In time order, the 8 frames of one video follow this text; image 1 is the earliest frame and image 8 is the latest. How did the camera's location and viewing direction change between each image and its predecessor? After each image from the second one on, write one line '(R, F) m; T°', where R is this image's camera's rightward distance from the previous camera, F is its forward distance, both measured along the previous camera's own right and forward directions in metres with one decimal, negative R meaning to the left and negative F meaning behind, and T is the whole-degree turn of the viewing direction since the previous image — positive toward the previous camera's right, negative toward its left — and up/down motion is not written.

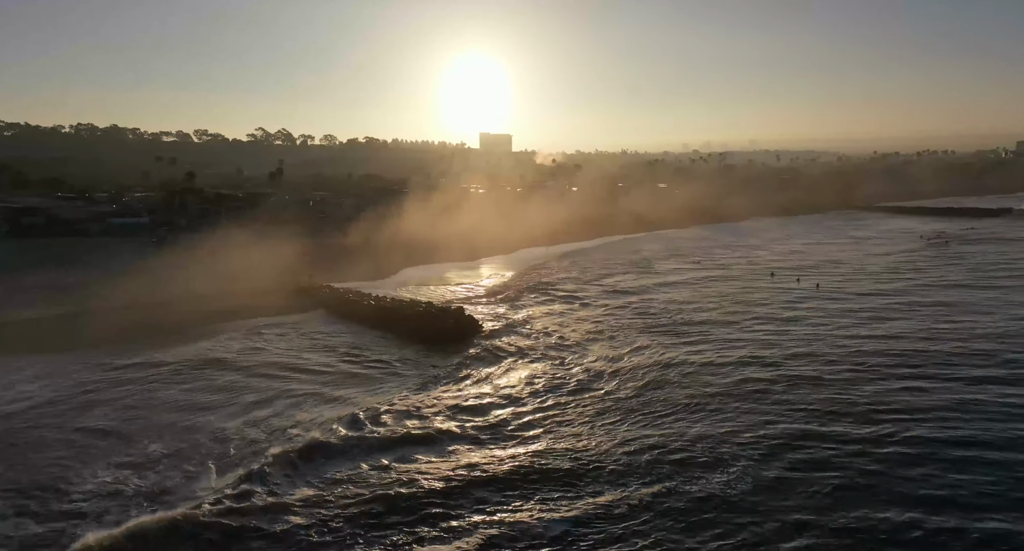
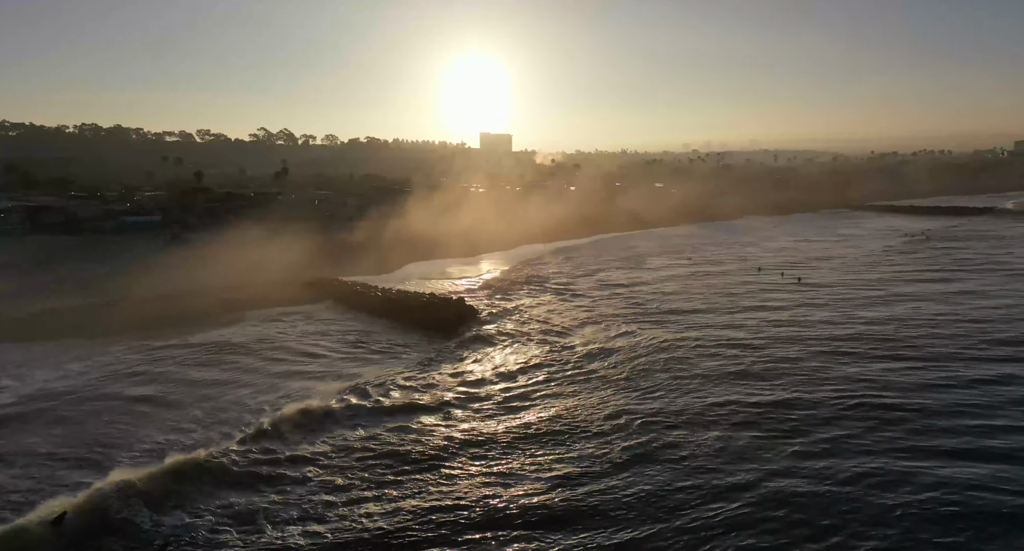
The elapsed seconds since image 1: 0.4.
(+0.1, -1.2) m; 0°
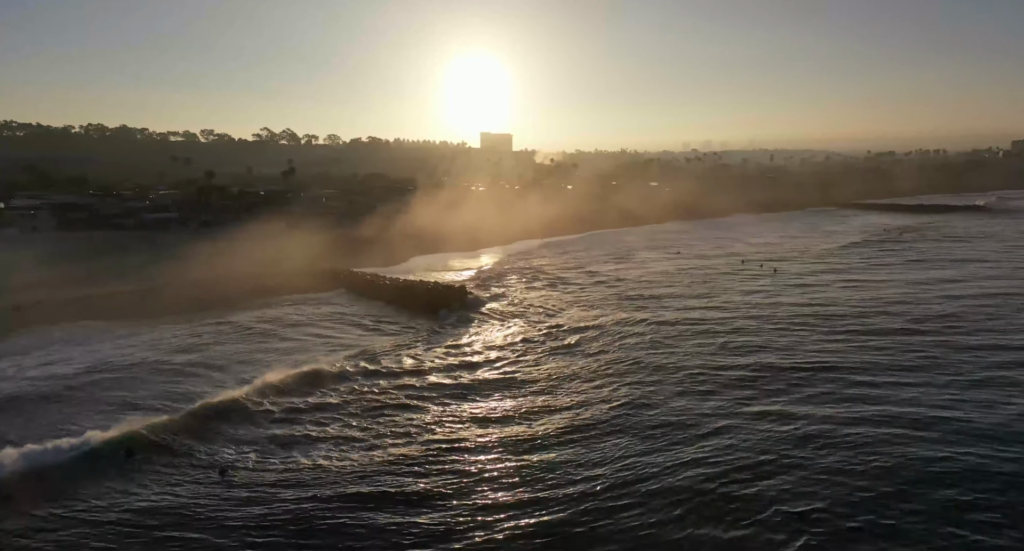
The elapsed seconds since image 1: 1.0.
(+0.1, -1.9) m; 0°
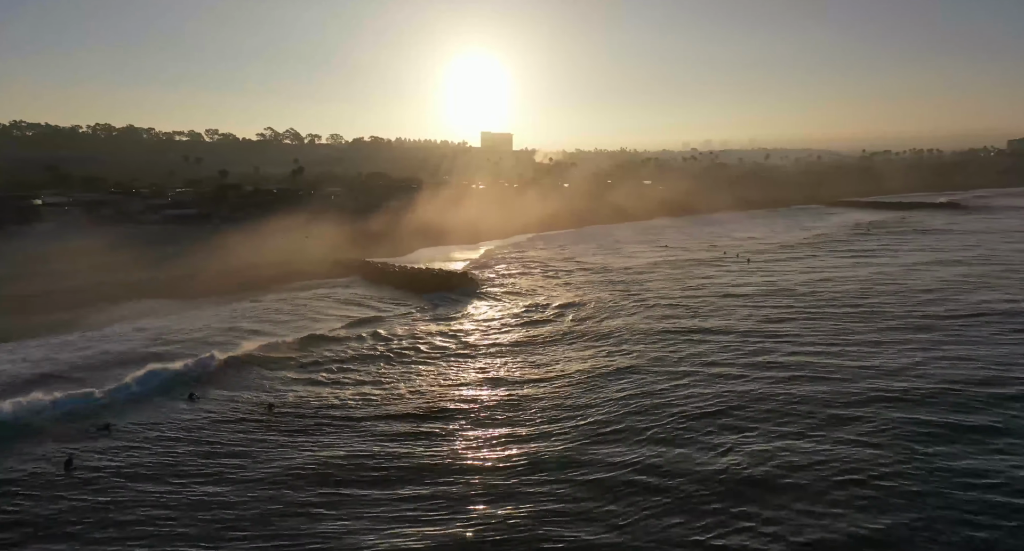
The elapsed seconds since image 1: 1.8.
(+0.1, -2.4) m; 0°
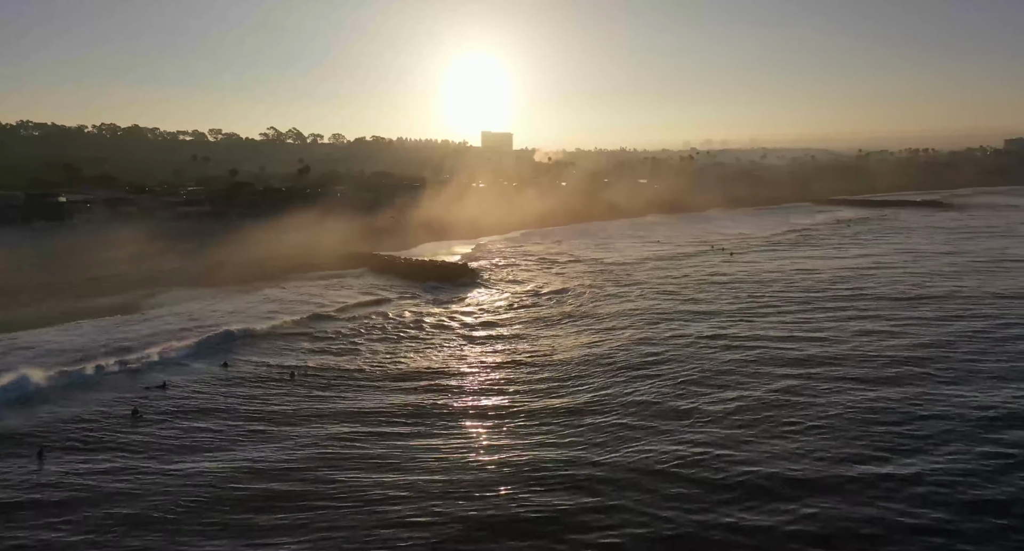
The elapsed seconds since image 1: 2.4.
(+0.1, -1.9) m; 0°
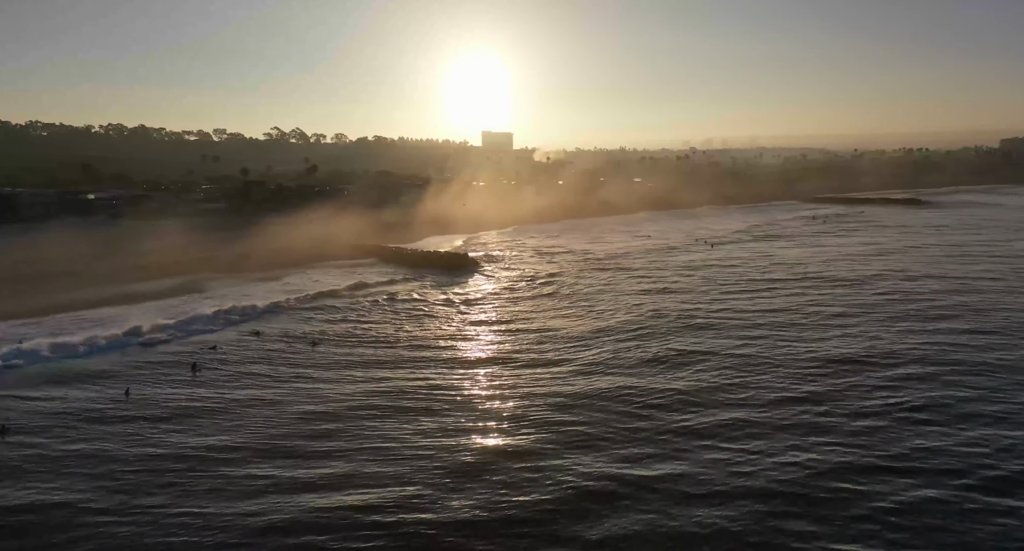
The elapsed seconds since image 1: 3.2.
(+0.2, -2.5) m; 0°
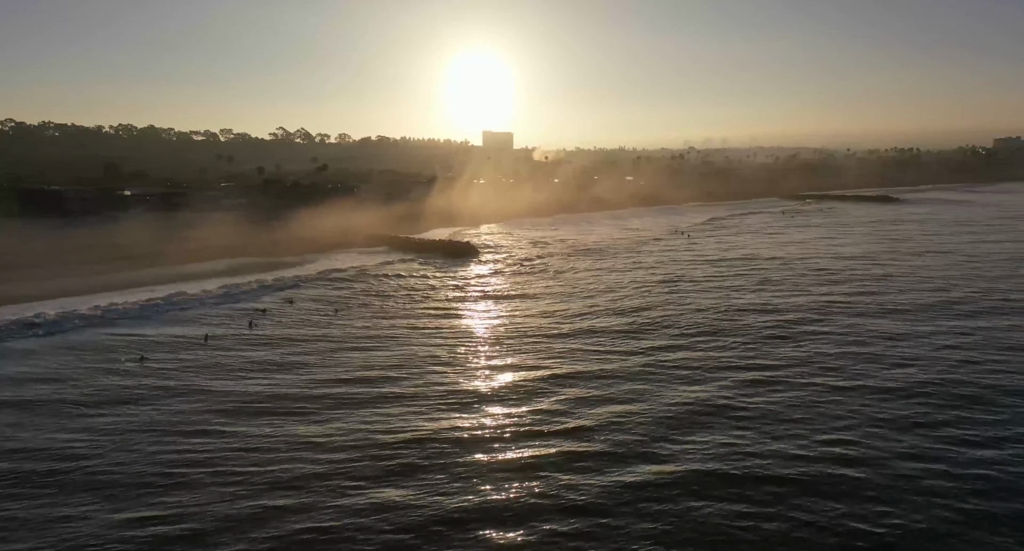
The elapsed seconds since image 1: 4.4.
(+0.2, -3.6) m; 0°
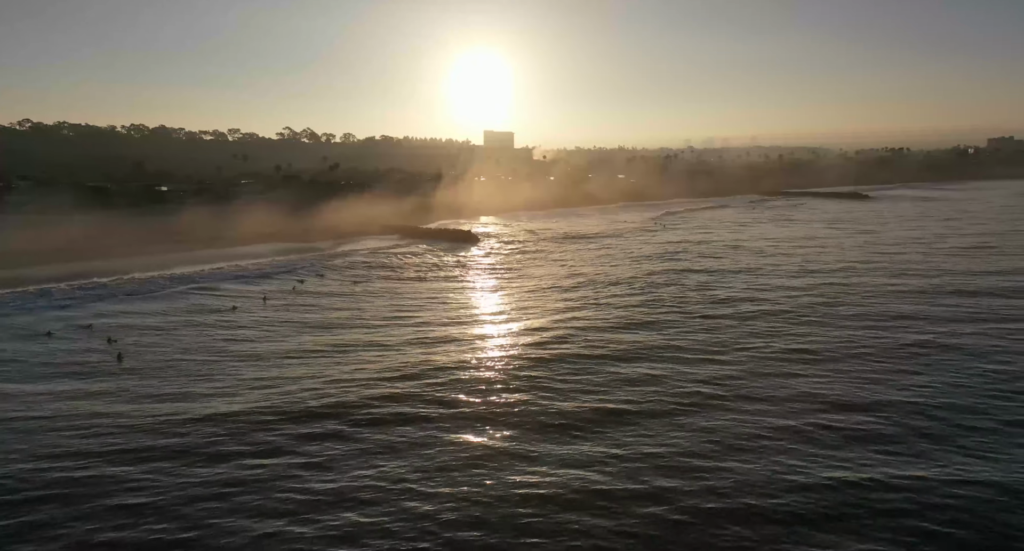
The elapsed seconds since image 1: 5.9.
(+0.2, -4.4) m; 0°
